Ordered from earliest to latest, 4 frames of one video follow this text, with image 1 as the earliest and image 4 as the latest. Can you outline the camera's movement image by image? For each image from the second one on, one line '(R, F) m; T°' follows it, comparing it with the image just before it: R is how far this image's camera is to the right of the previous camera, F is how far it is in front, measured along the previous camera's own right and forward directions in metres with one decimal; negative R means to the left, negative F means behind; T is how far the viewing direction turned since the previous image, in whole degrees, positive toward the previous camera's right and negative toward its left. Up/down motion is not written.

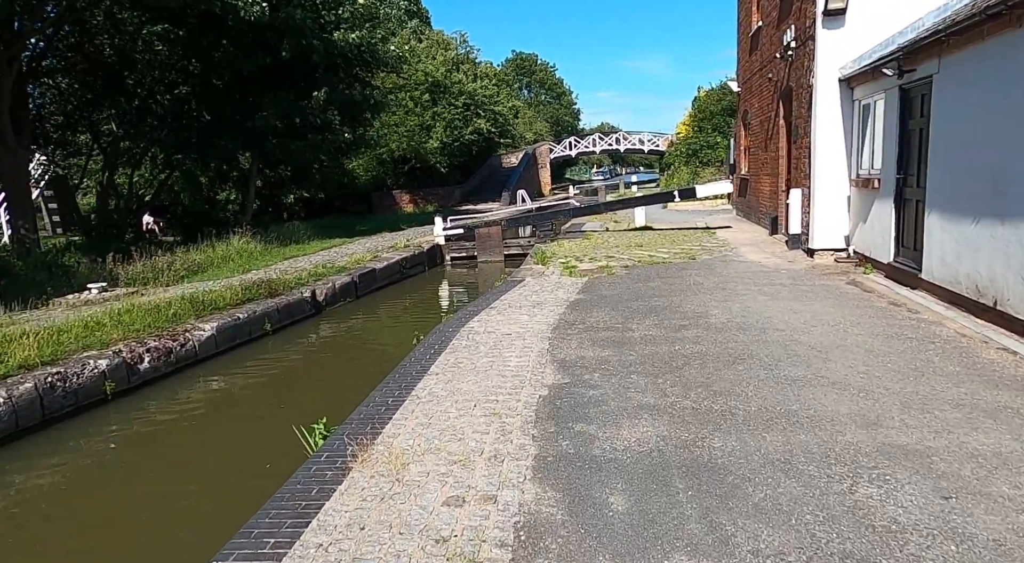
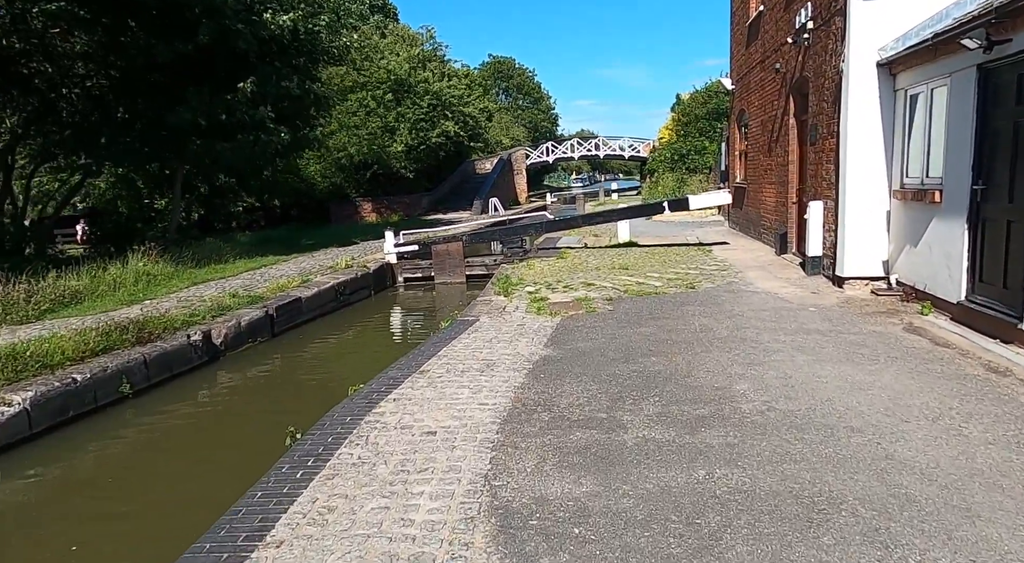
(+0.3, +2.4) m; +2°
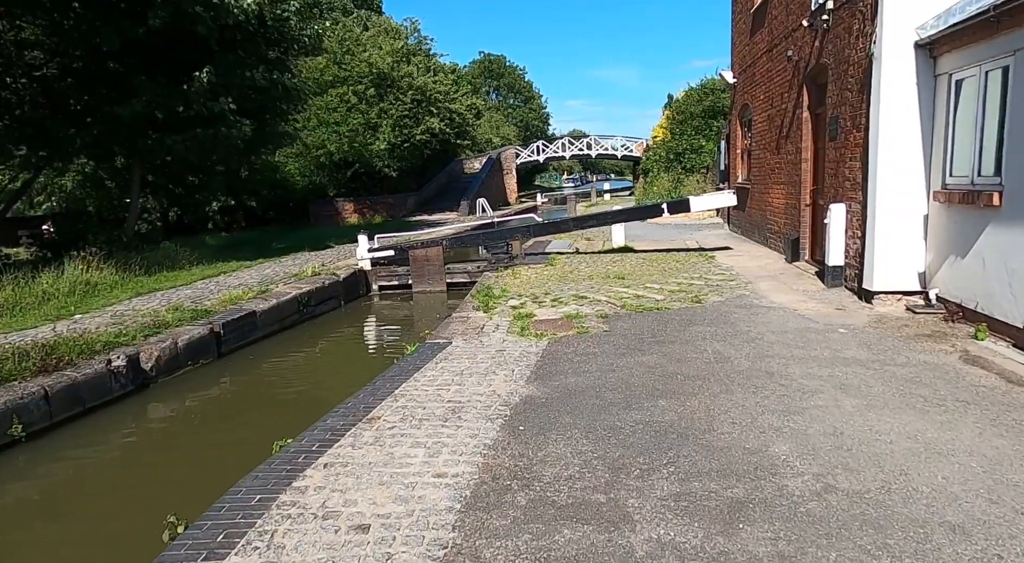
(+0.1, +1.2) m; +1°
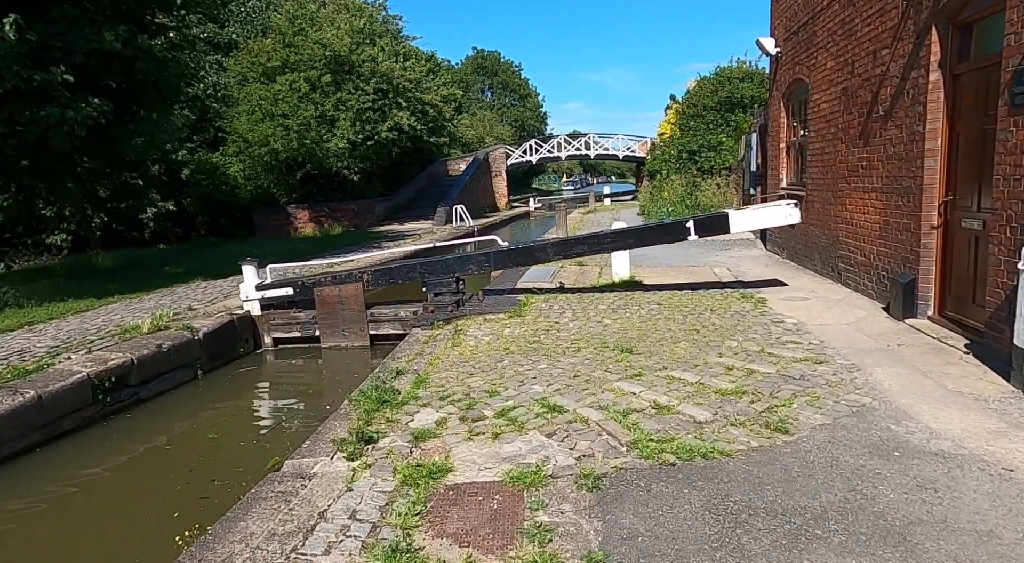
(+0.6, +4.3) m; 0°
